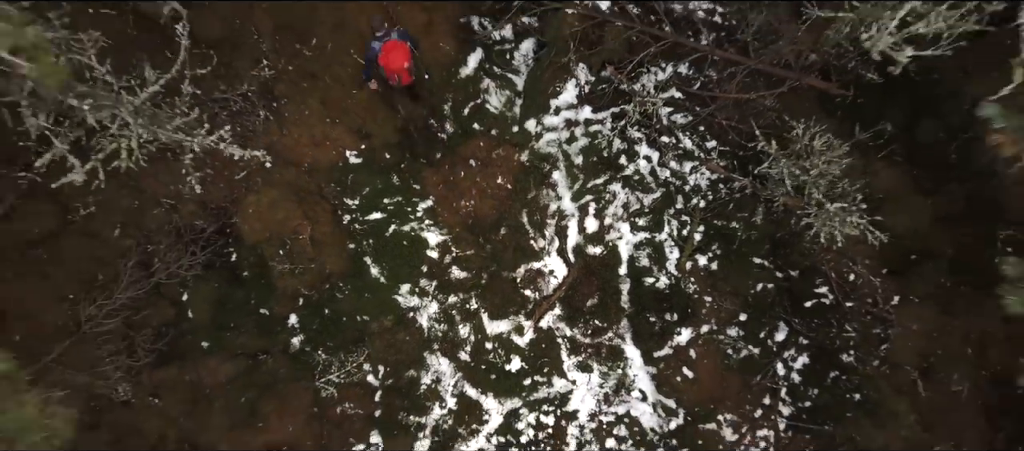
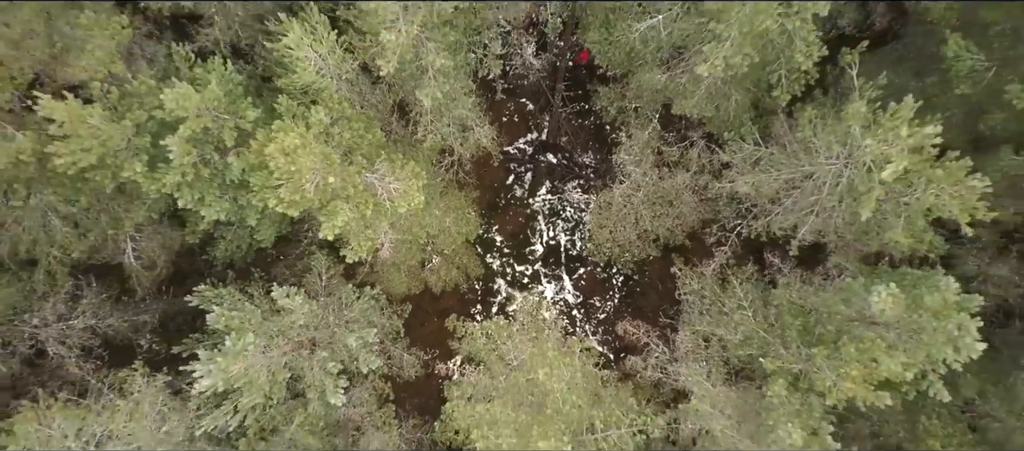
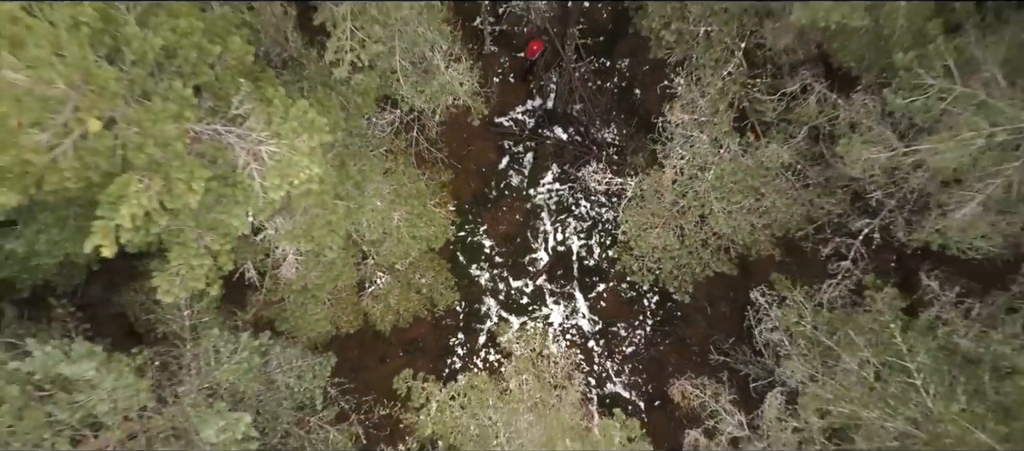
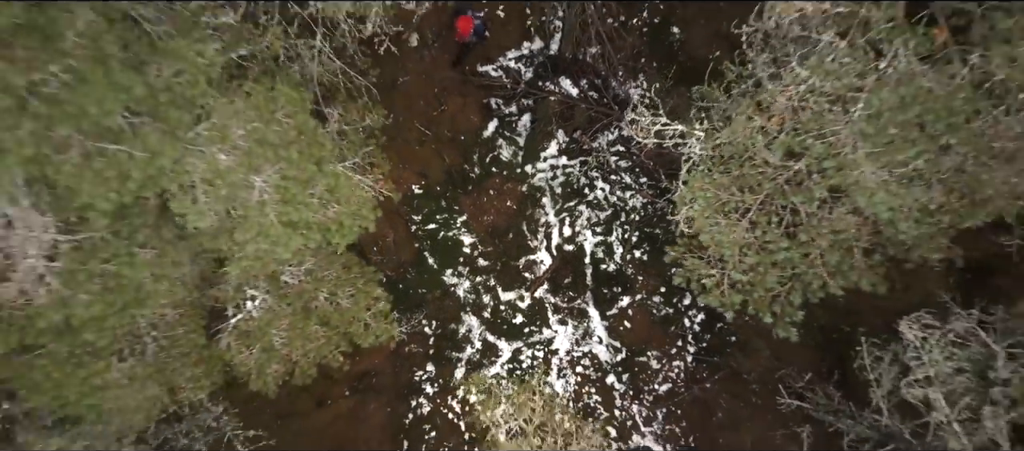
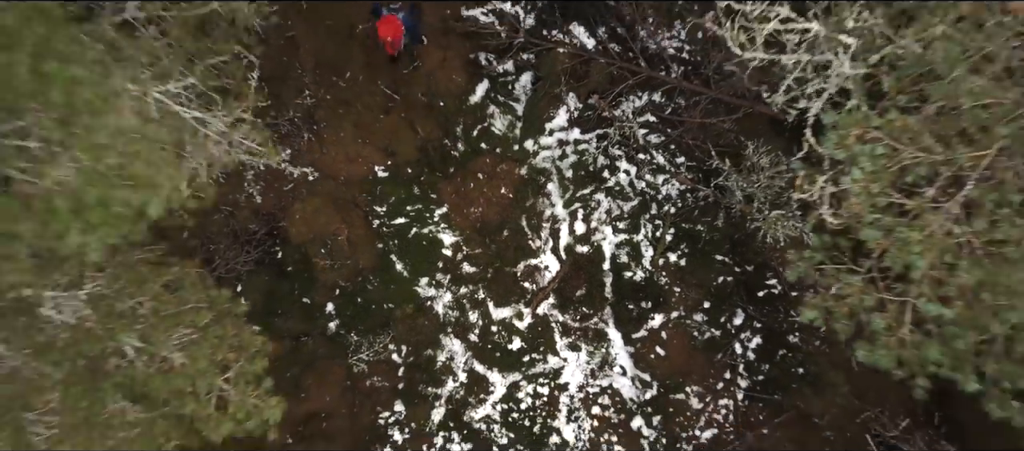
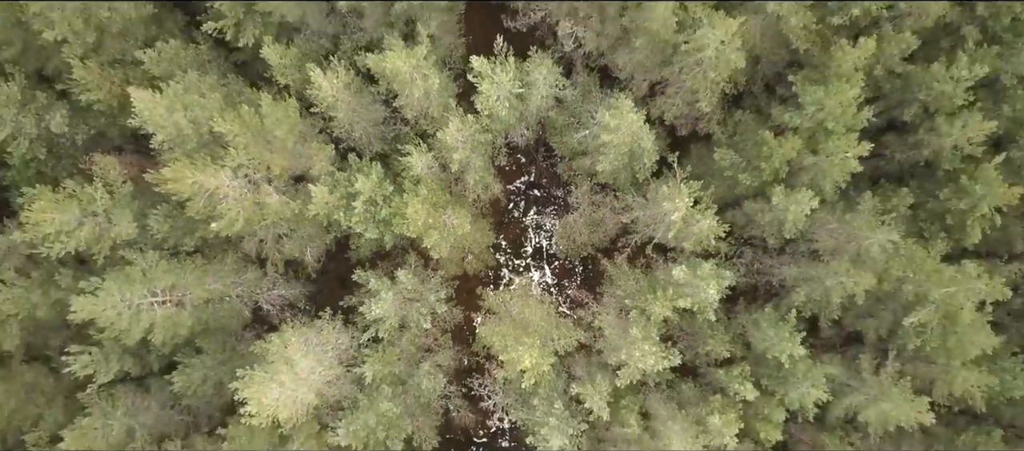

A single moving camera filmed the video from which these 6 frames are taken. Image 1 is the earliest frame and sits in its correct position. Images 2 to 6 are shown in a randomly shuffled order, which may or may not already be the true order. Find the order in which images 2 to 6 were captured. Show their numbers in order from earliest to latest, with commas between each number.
5, 4, 3, 2, 6
